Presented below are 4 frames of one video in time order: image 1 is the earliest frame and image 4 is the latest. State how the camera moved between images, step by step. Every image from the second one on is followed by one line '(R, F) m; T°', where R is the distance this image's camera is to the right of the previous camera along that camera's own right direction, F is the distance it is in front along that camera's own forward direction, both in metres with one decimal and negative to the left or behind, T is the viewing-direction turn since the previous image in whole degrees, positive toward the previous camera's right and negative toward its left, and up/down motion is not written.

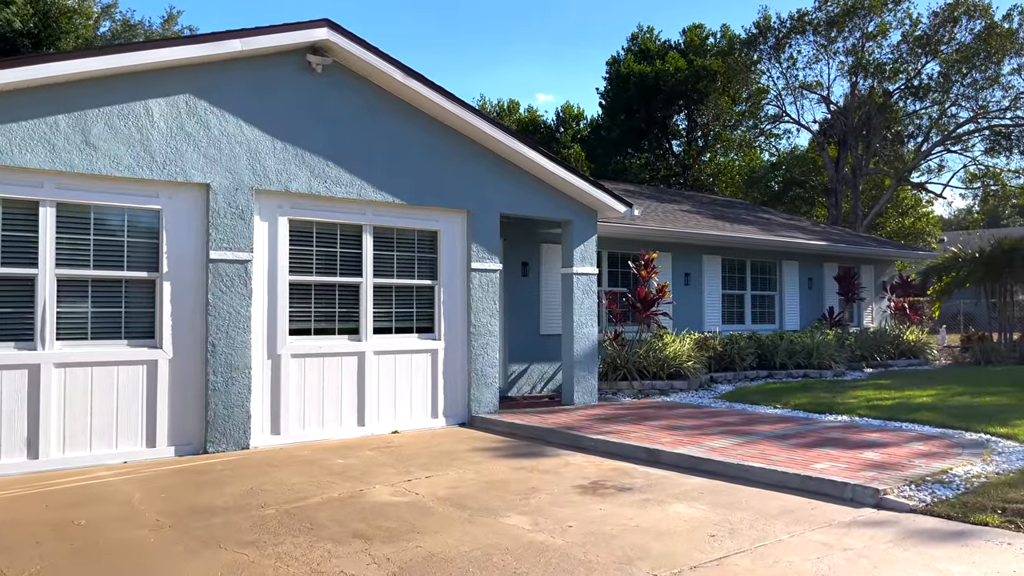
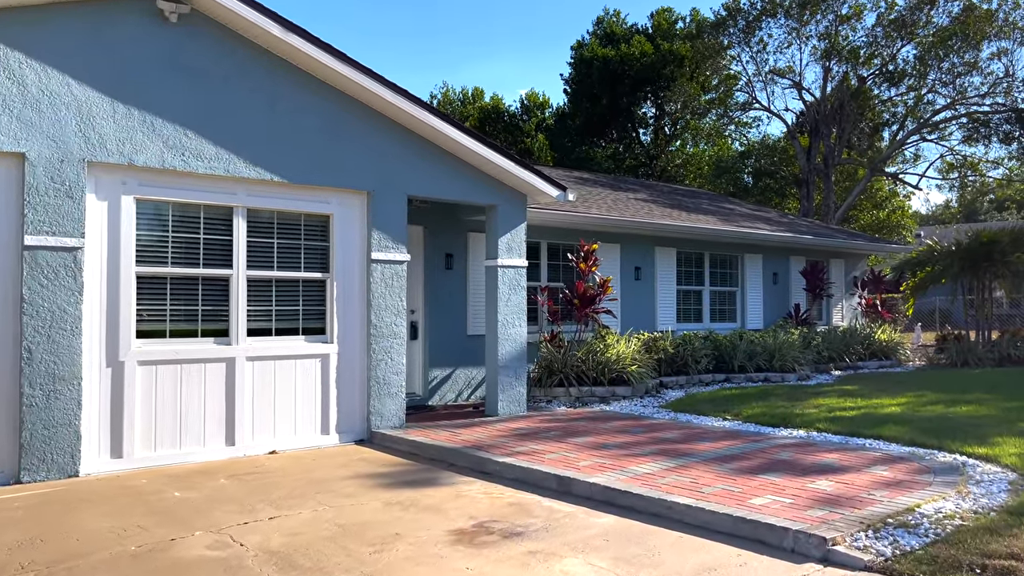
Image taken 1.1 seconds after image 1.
(+0.7, +1.3) m; +1°
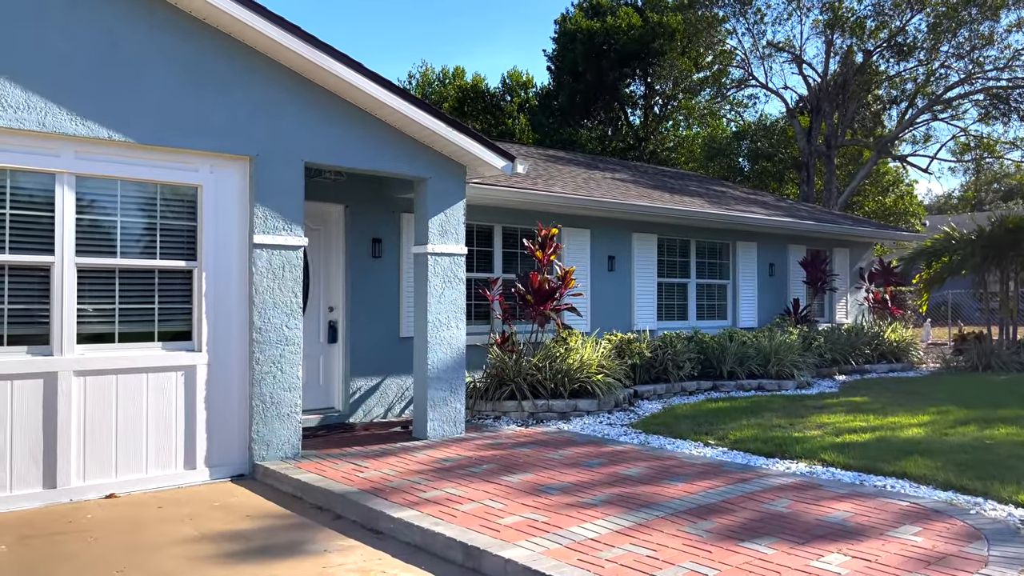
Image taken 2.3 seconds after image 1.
(+0.6, +1.7) m; 0°
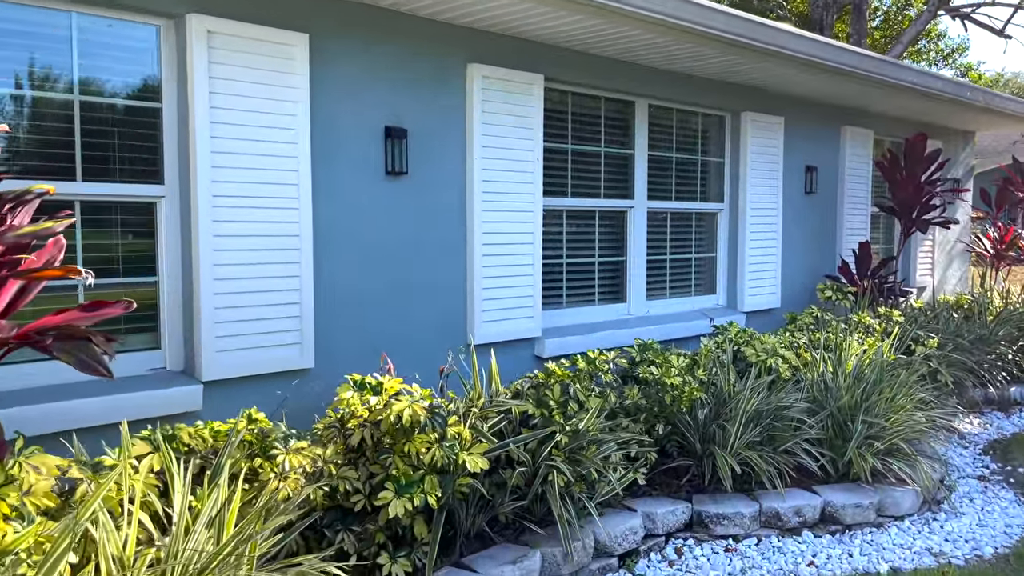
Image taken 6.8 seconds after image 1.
(+1.6, +6.9) m; +3°
